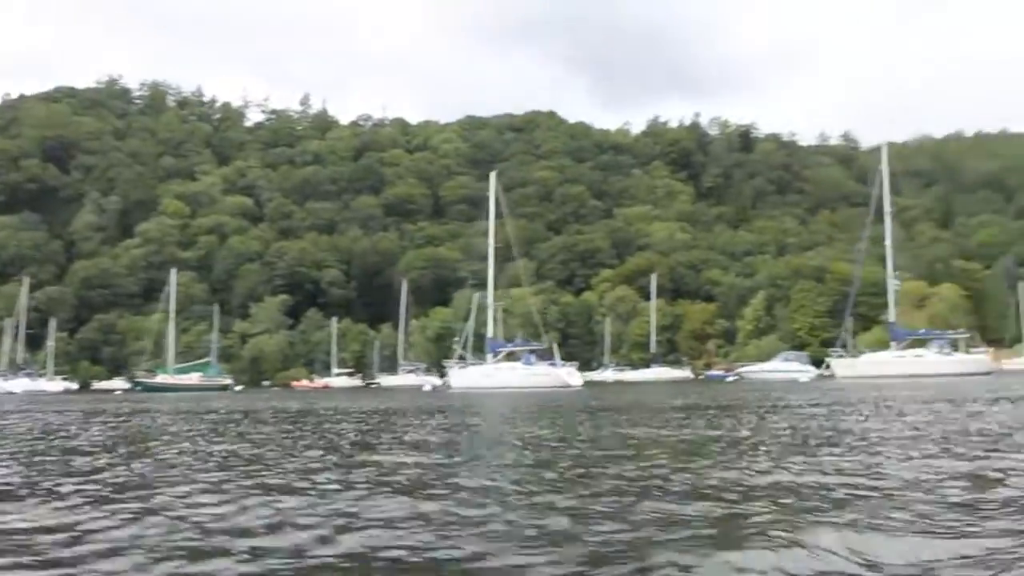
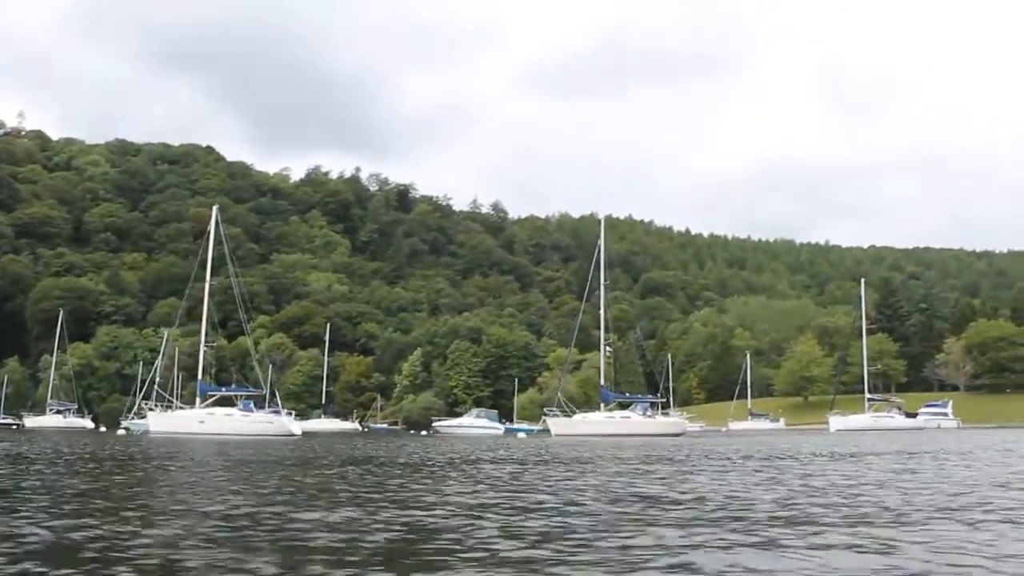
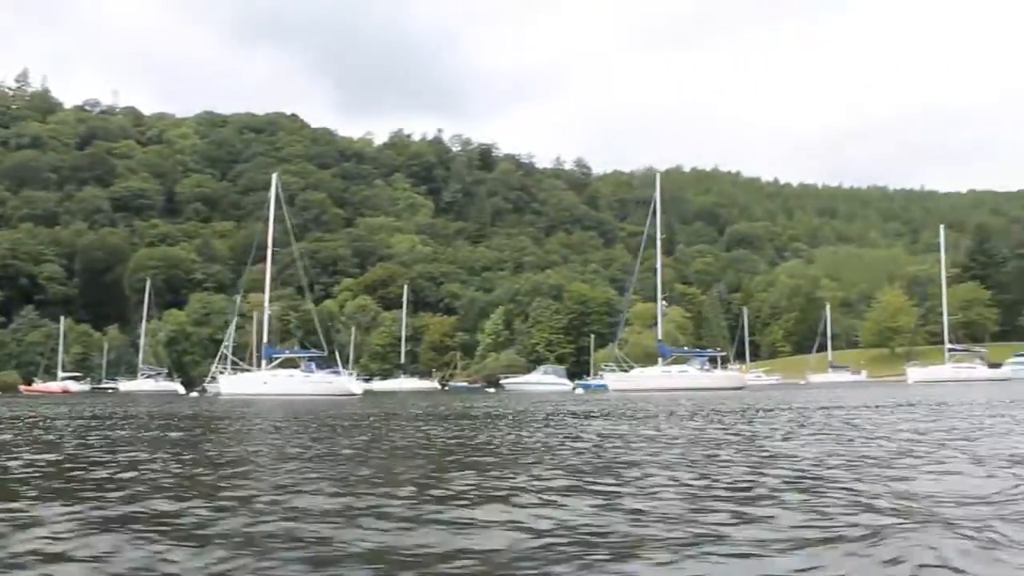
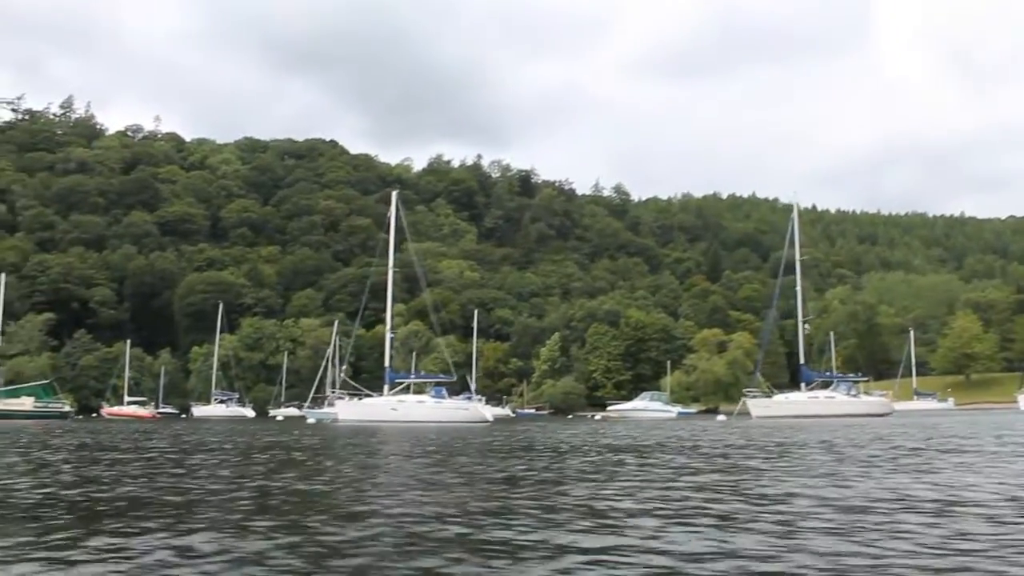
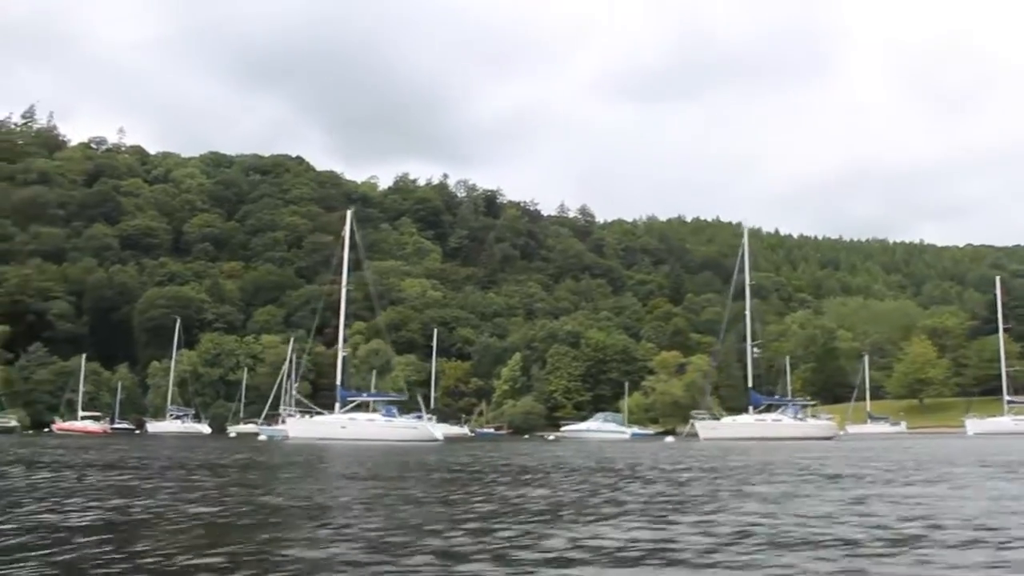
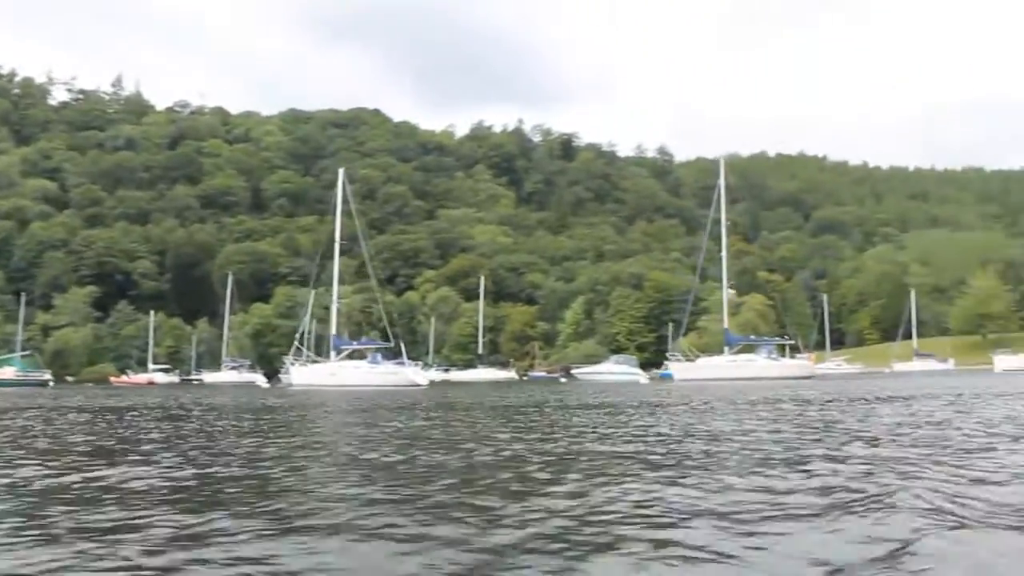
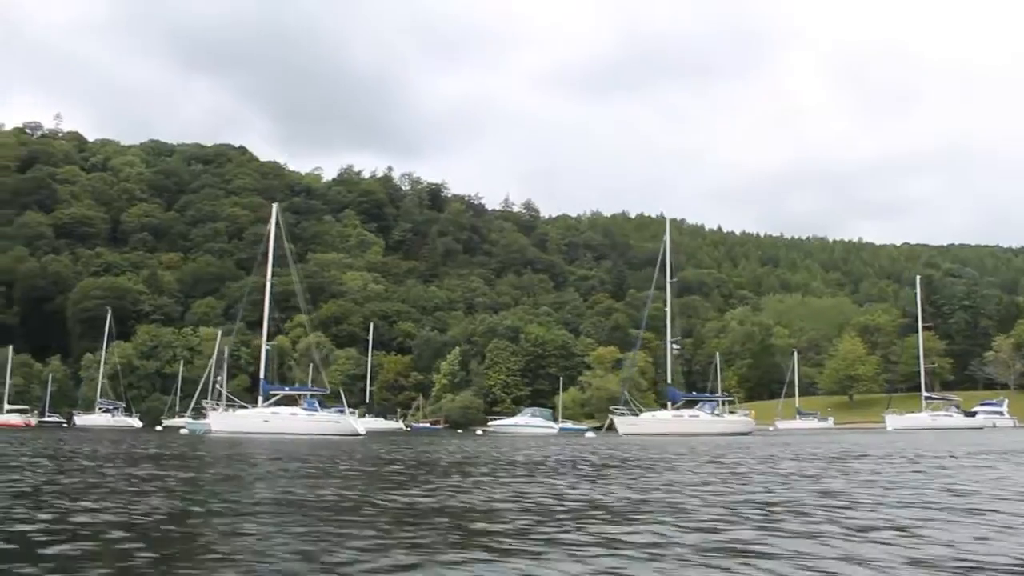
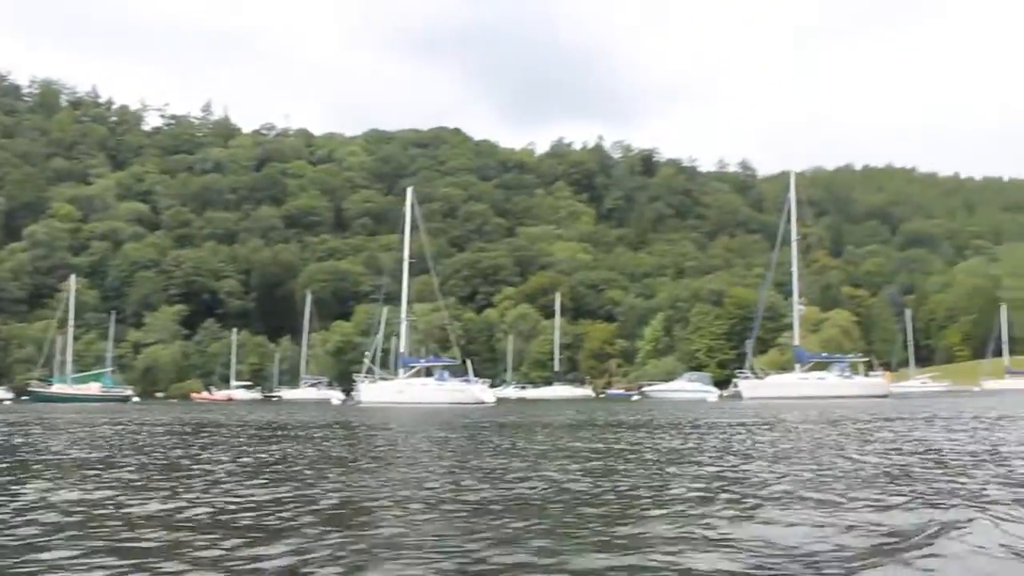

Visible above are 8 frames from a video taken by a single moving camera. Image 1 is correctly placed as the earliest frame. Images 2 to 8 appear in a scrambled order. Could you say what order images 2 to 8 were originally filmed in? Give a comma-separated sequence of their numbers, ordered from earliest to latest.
8, 6, 3, 2, 7, 5, 4
